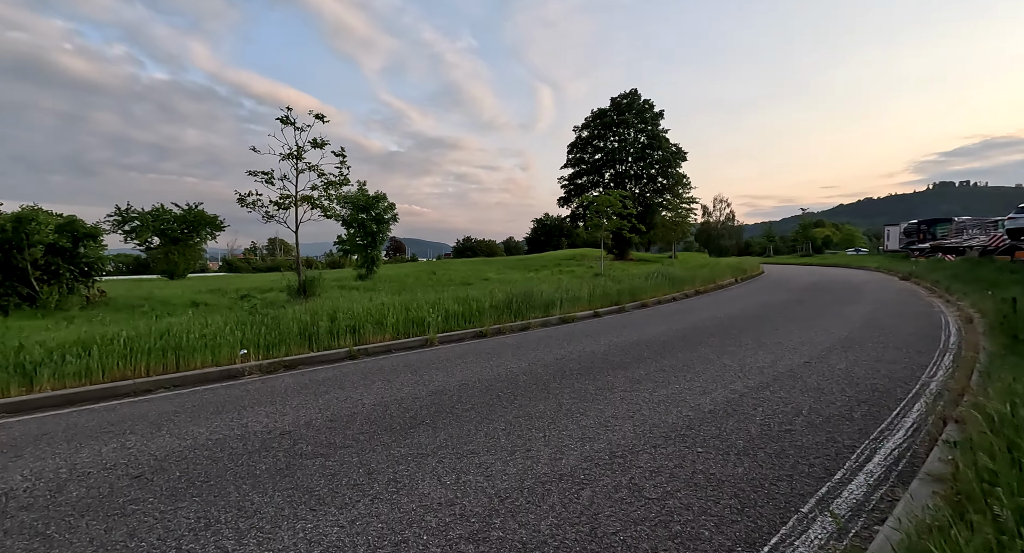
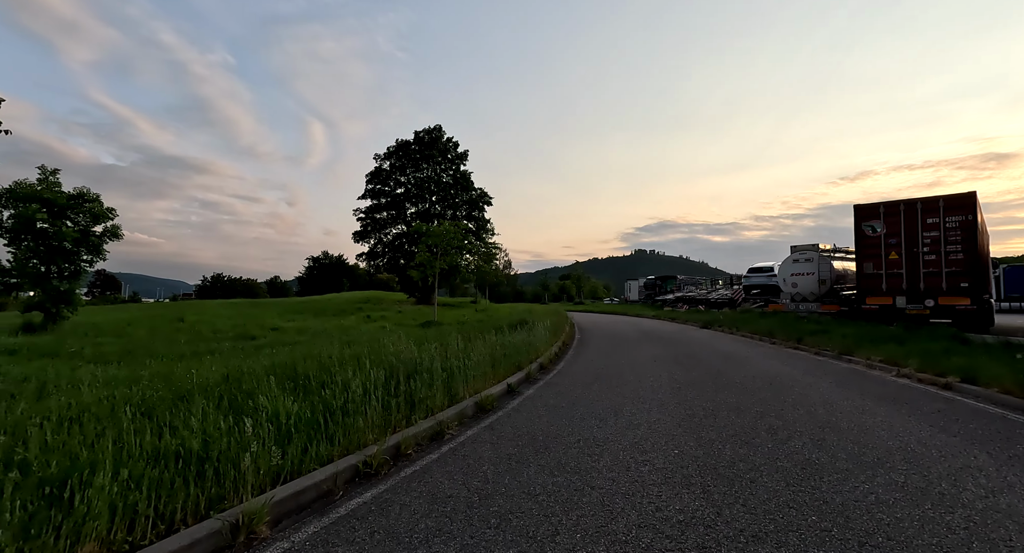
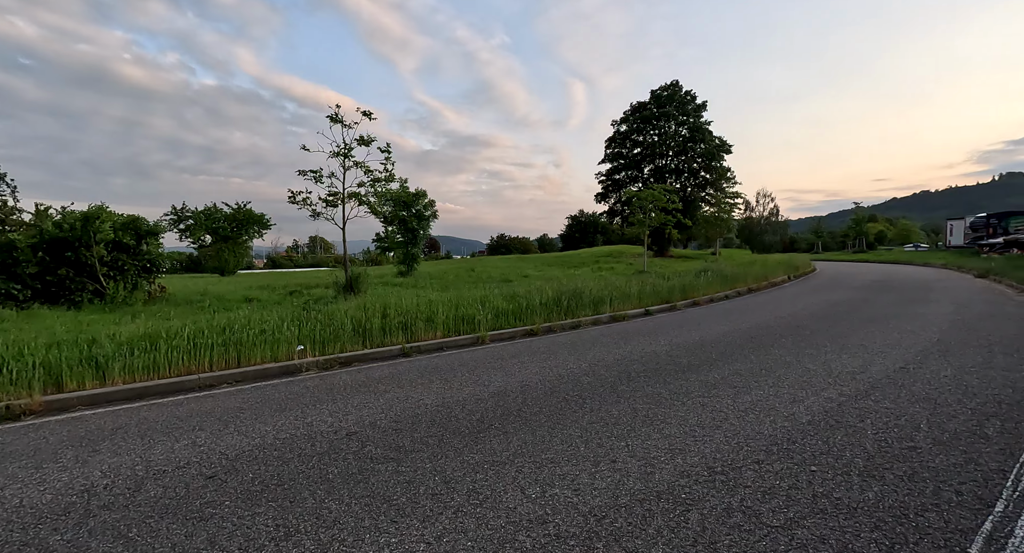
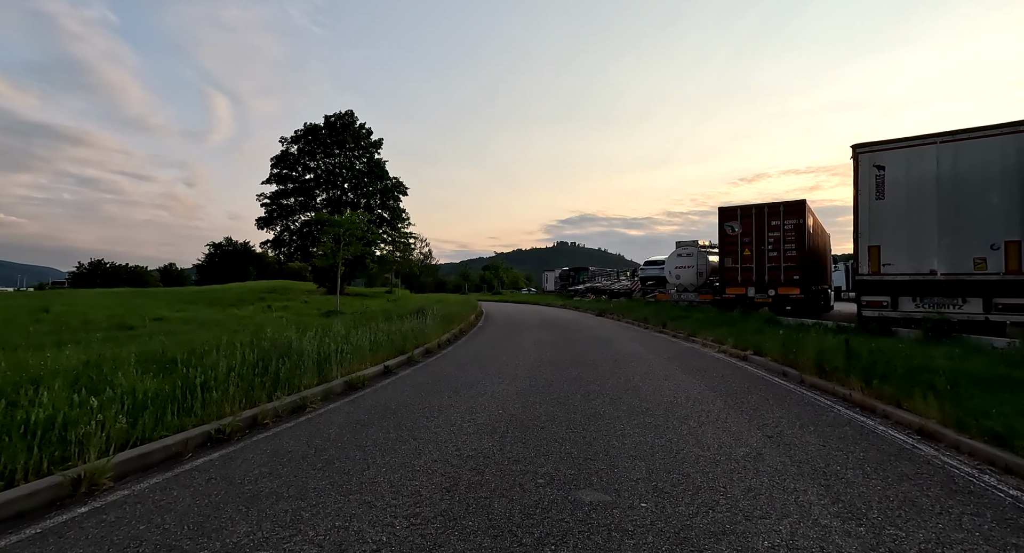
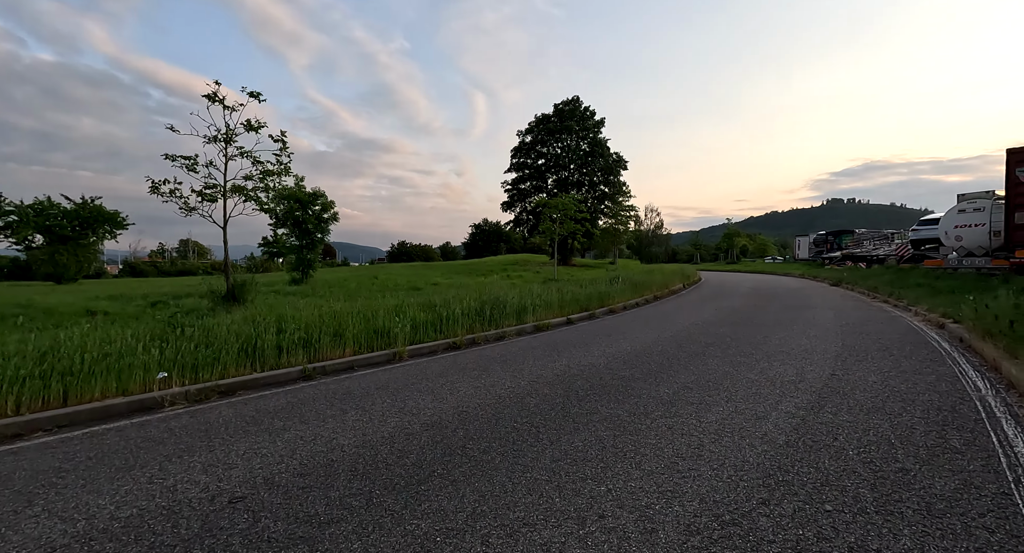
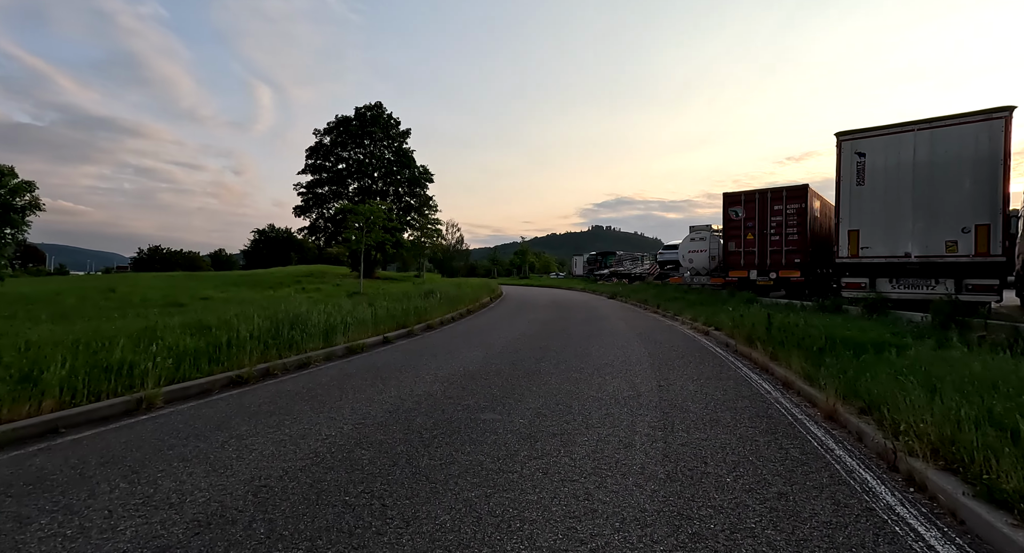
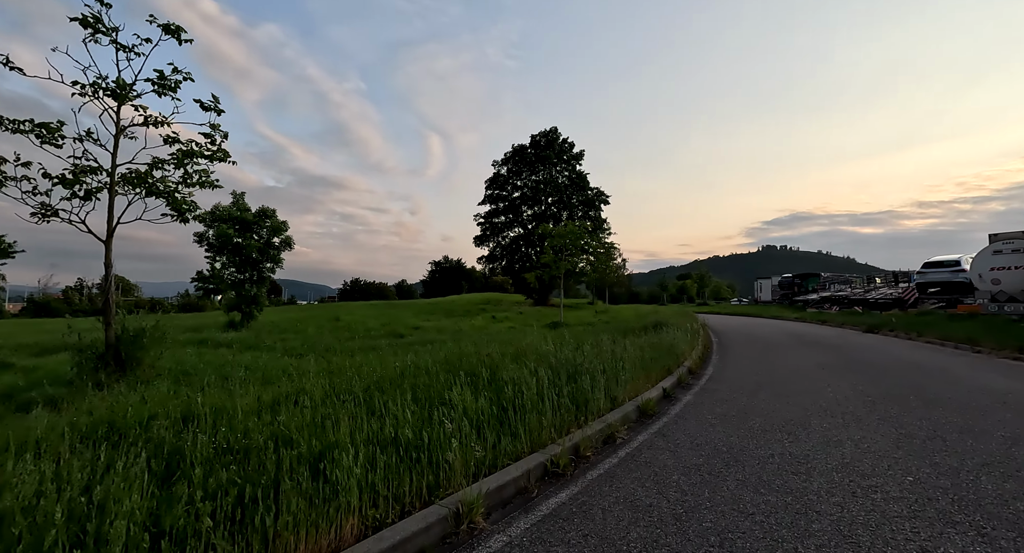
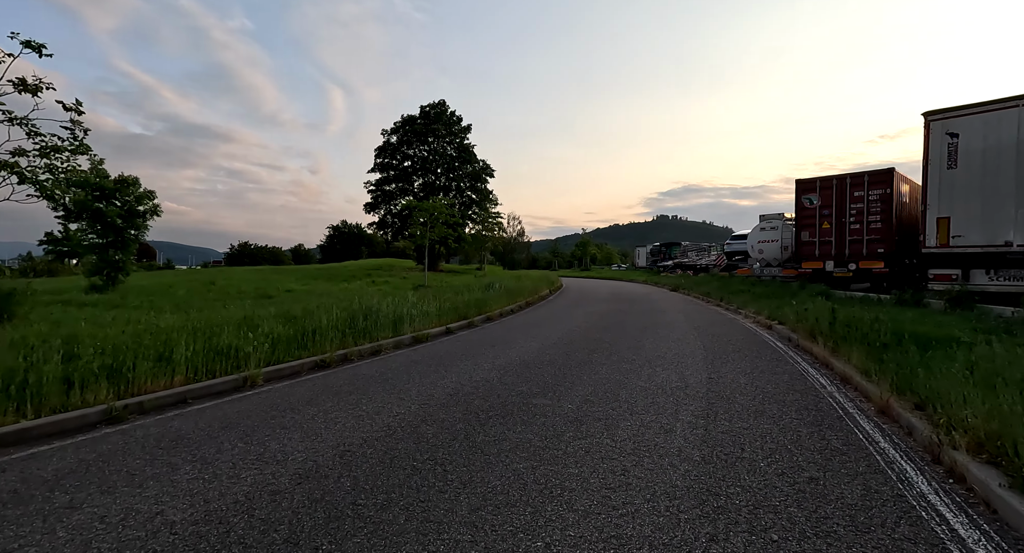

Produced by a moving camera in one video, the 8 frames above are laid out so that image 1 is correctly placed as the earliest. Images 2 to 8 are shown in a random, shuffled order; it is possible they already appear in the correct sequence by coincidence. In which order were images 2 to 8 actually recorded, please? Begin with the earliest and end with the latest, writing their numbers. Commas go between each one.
3, 5, 8, 6, 4, 2, 7
